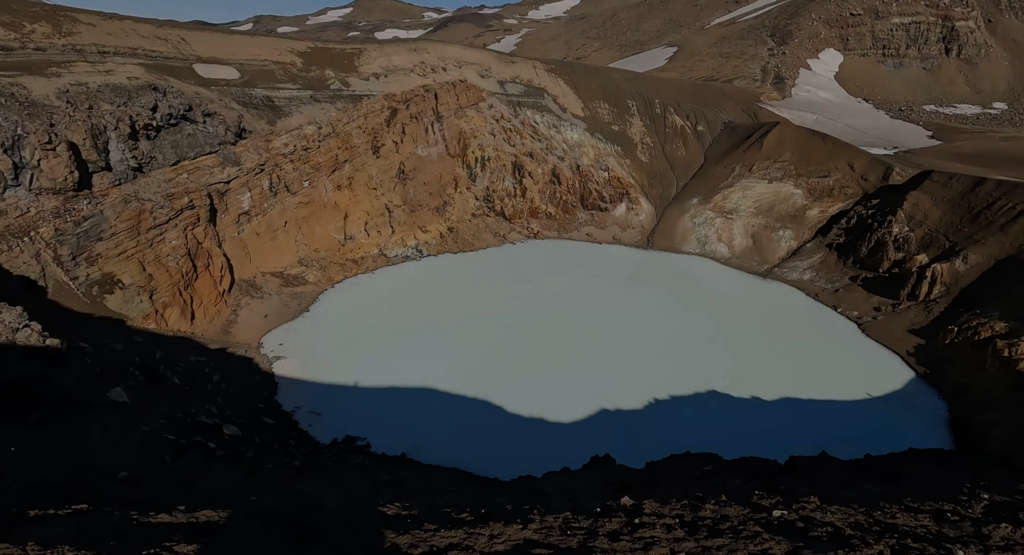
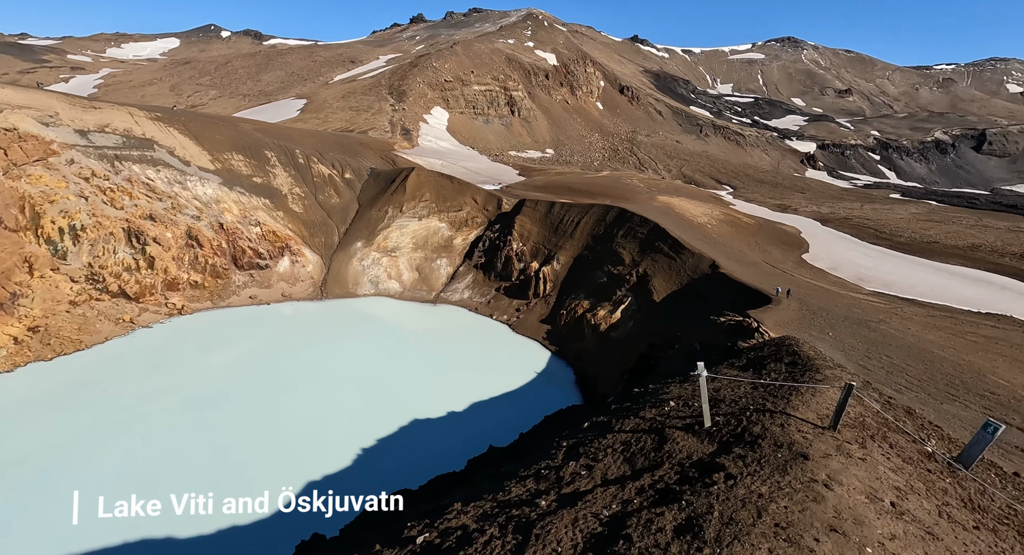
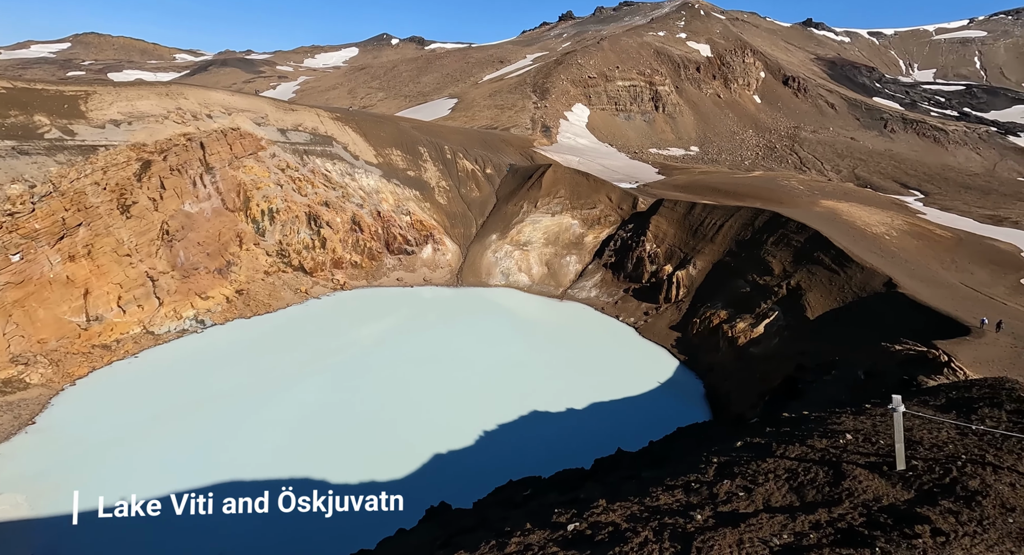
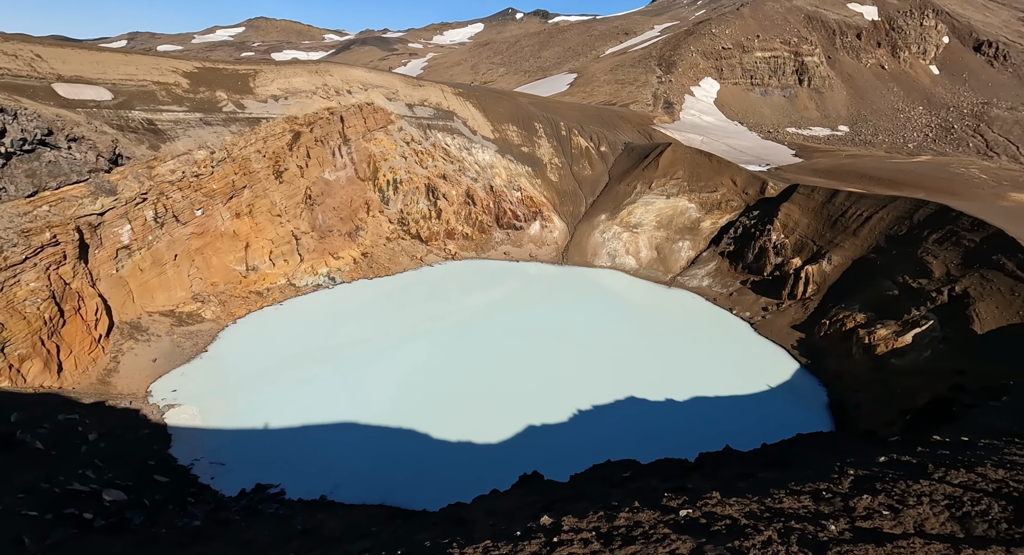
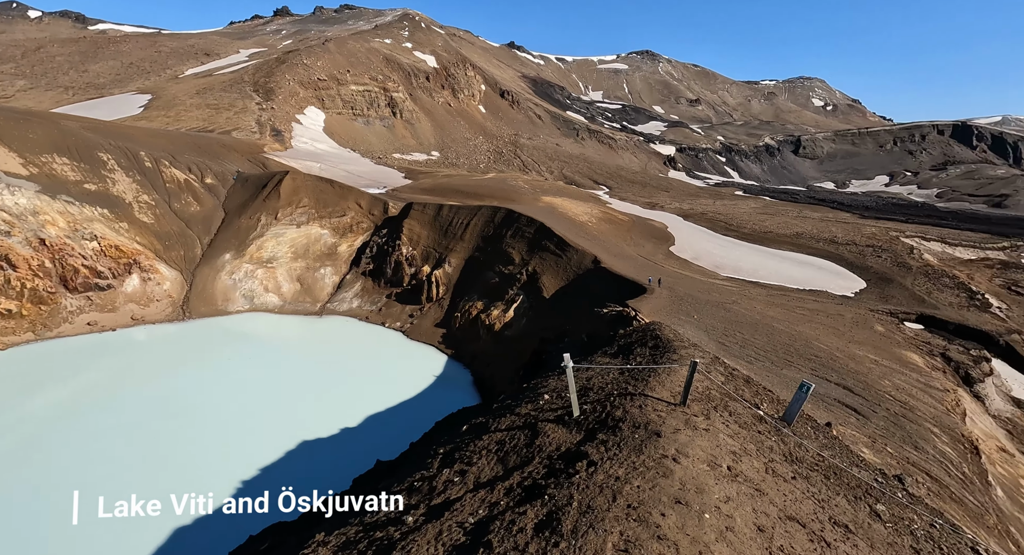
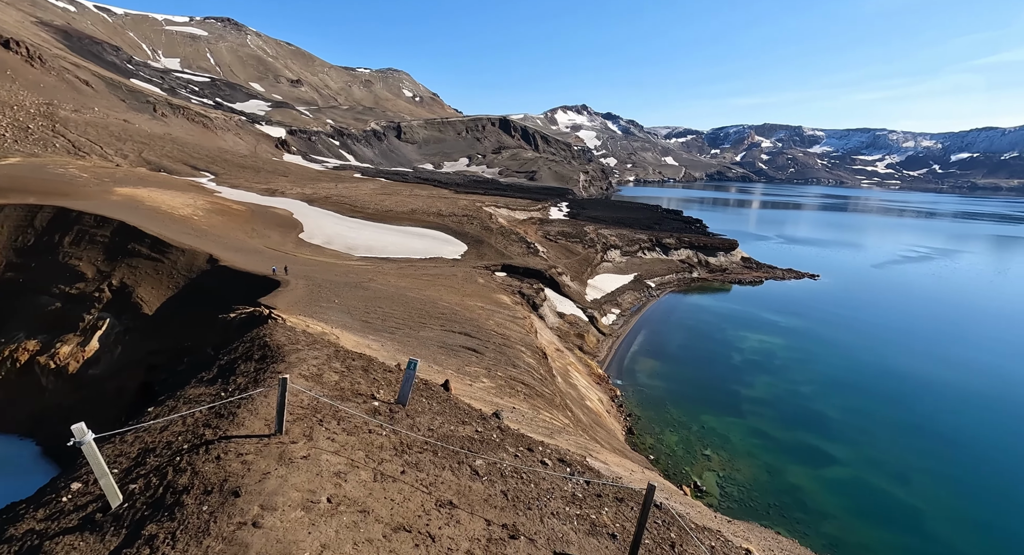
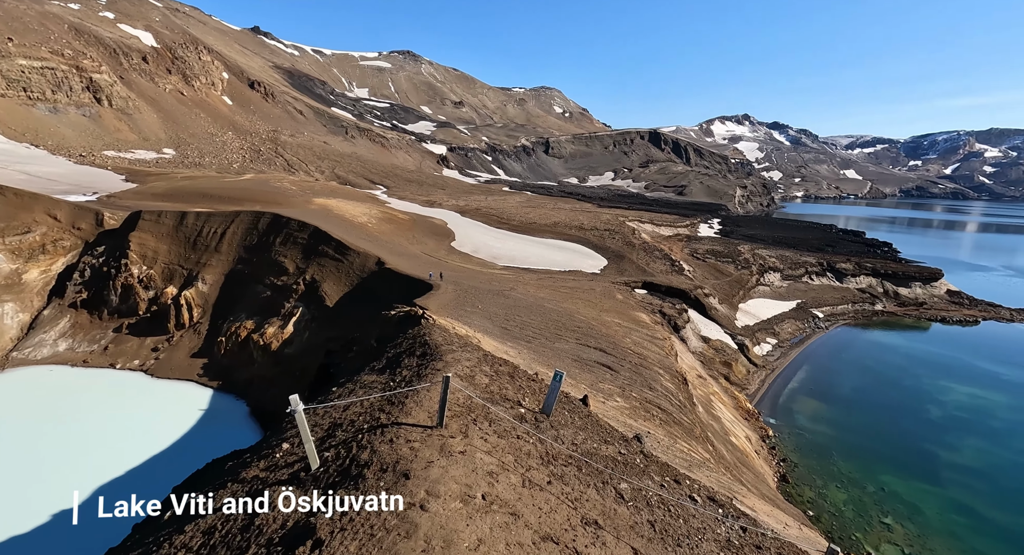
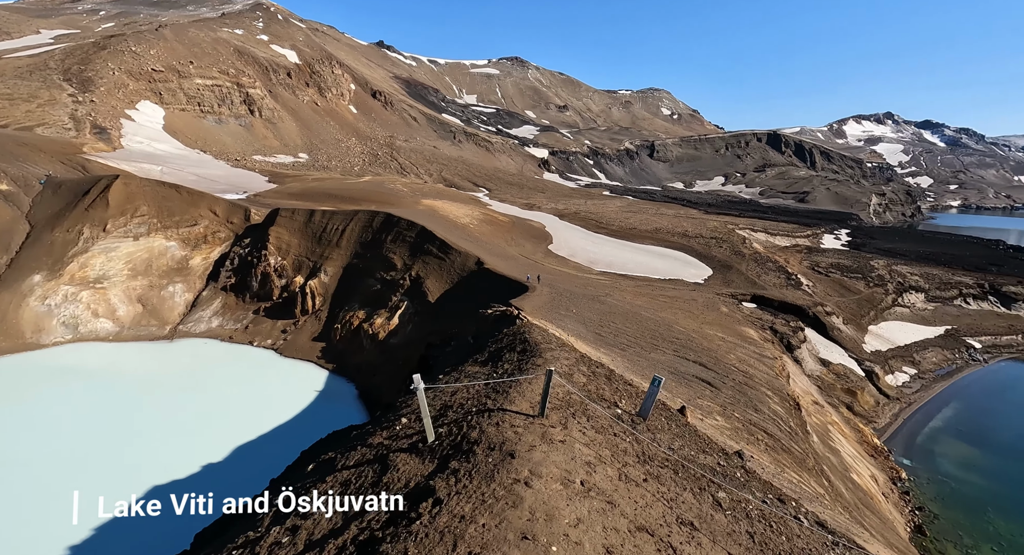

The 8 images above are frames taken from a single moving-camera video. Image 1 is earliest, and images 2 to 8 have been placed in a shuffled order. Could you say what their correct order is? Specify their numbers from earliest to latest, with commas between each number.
4, 3, 2, 5, 8, 7, 6
